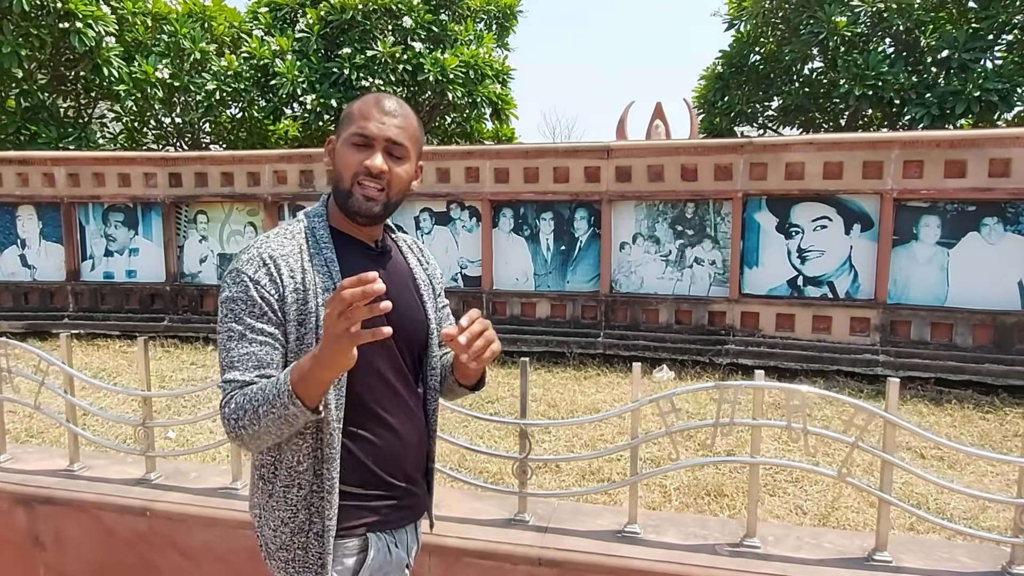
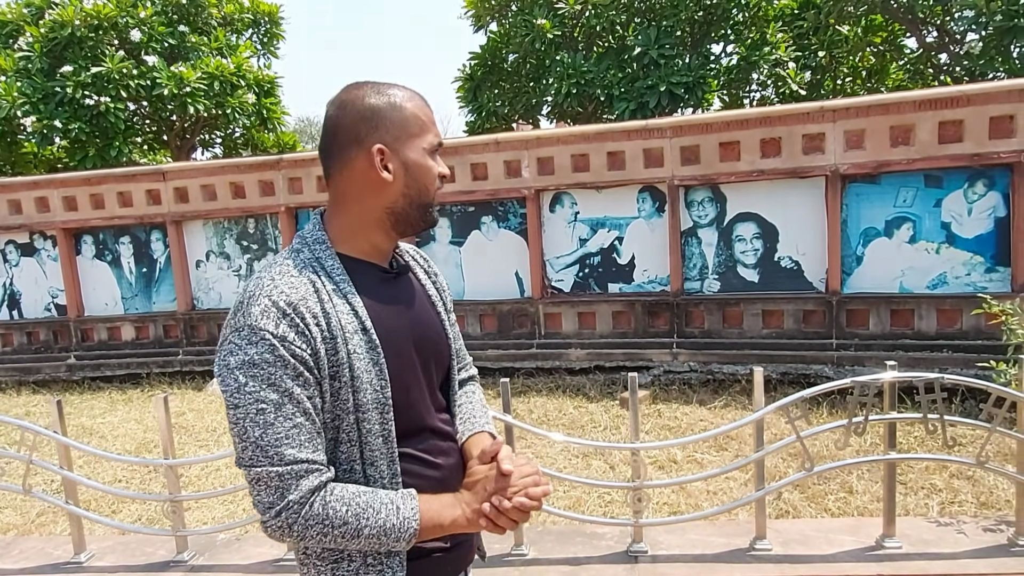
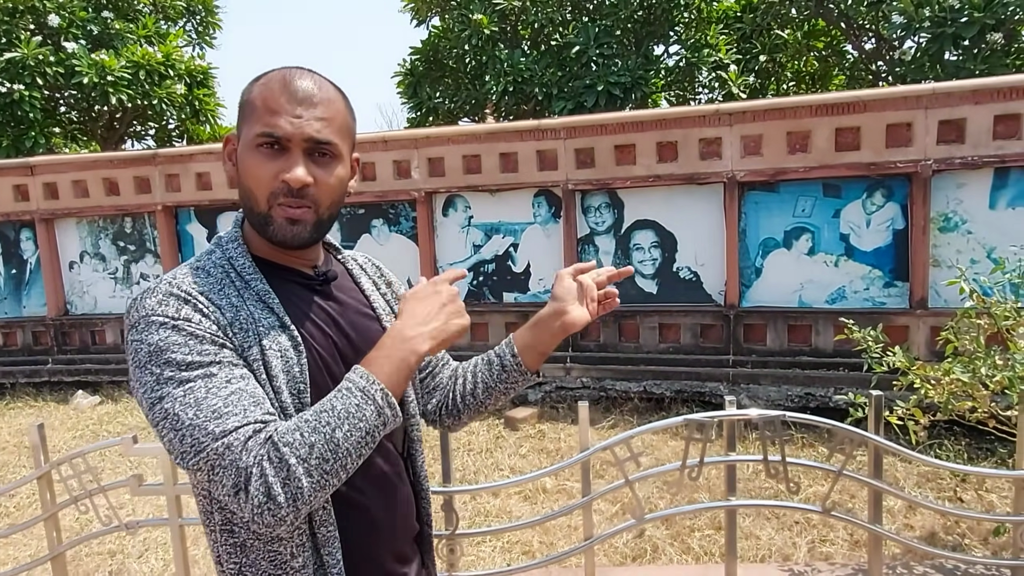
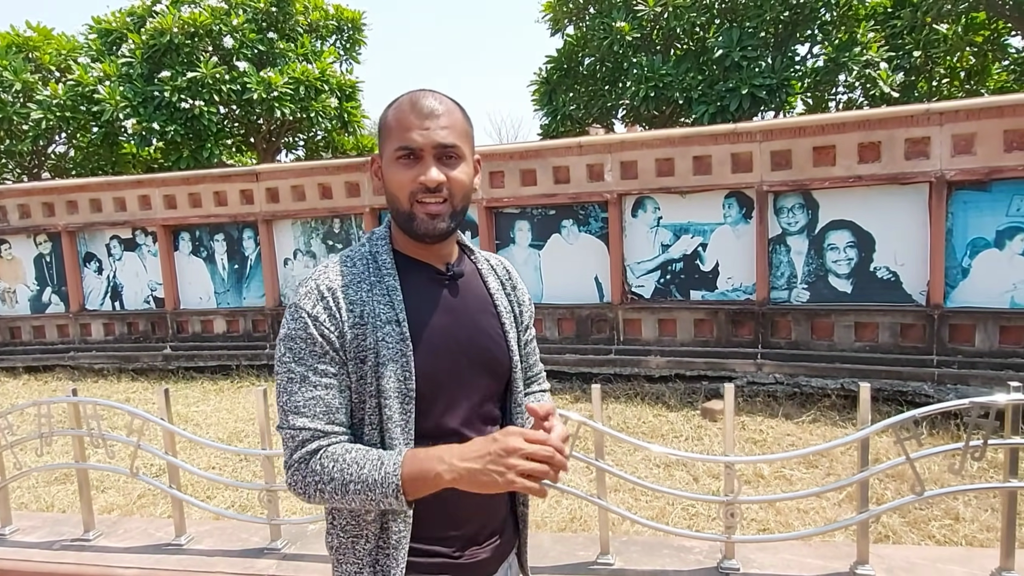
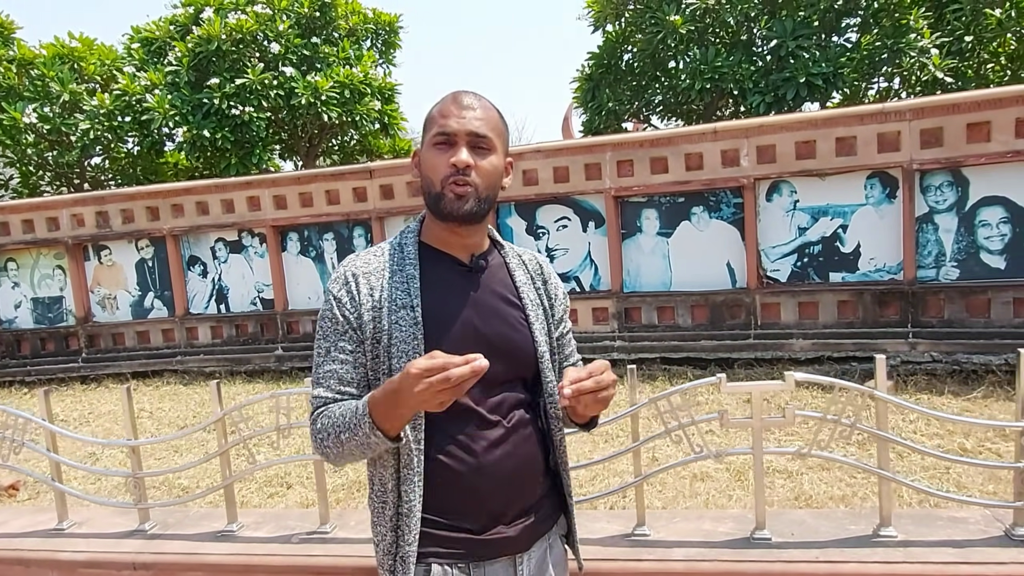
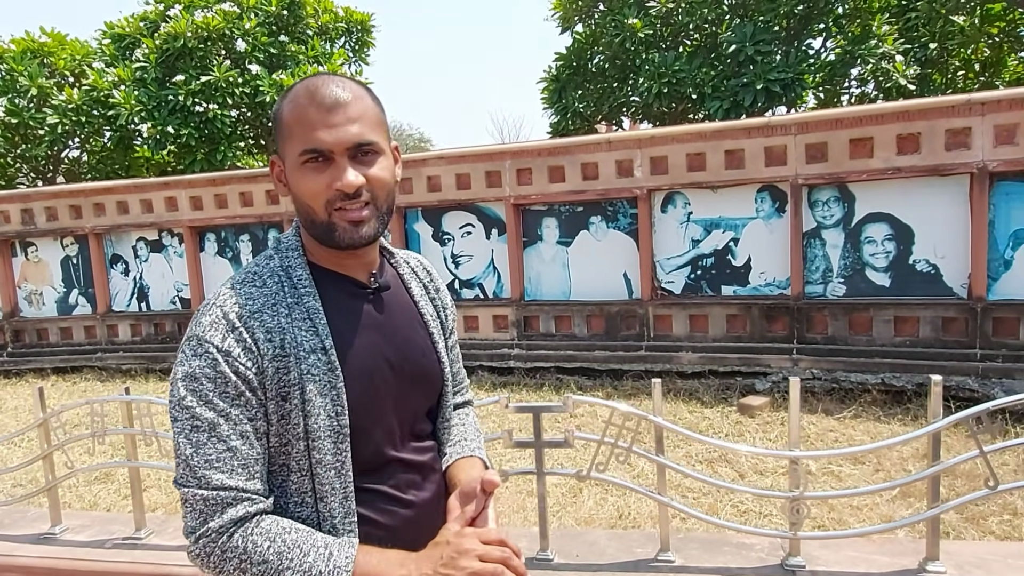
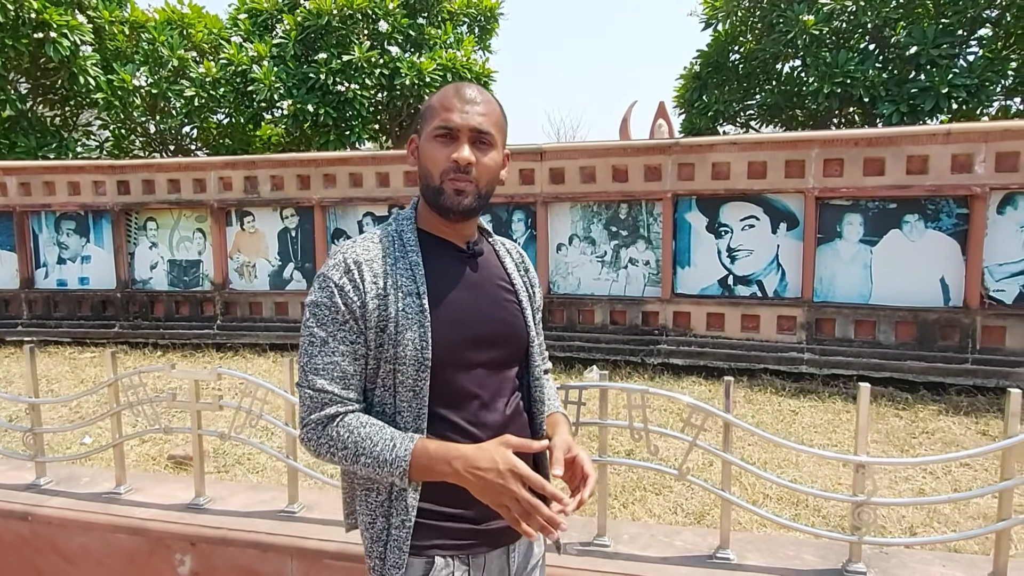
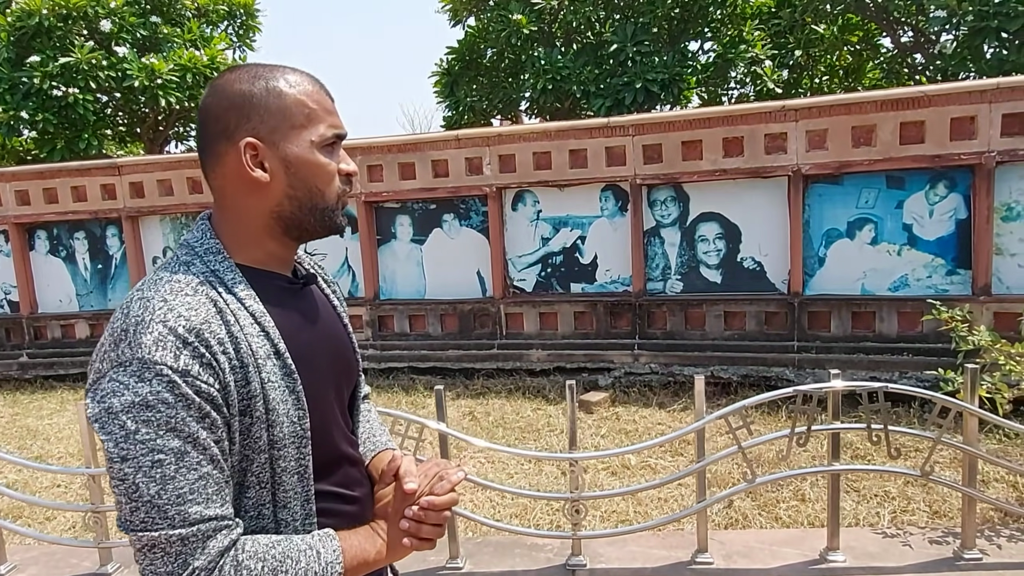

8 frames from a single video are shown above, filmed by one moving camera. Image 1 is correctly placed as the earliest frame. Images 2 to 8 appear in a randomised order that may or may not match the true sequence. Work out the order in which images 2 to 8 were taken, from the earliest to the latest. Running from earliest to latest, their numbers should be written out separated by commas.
7, 5, 6, 4, 2, 8, 3
